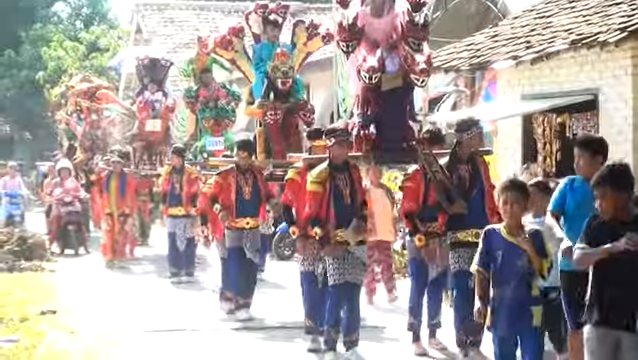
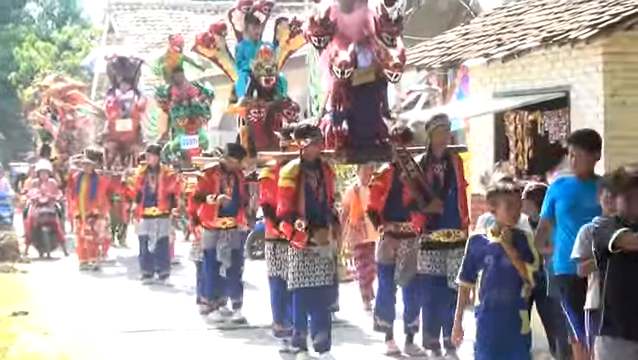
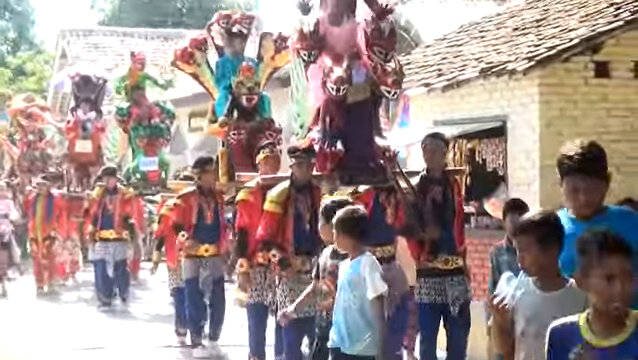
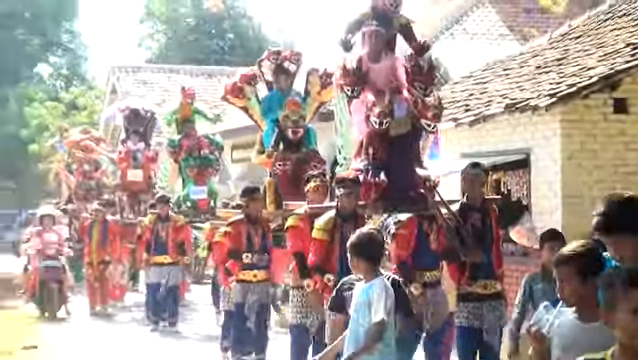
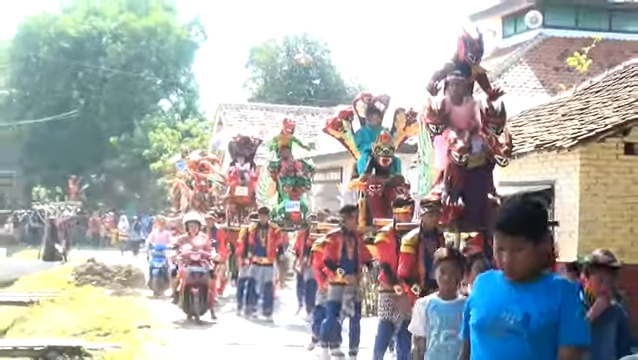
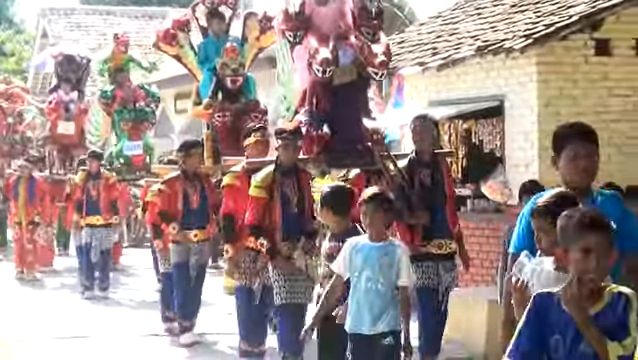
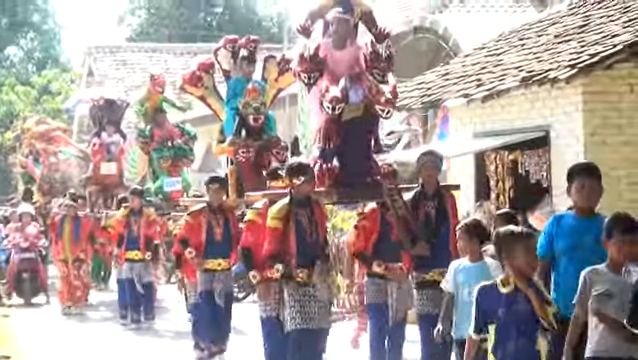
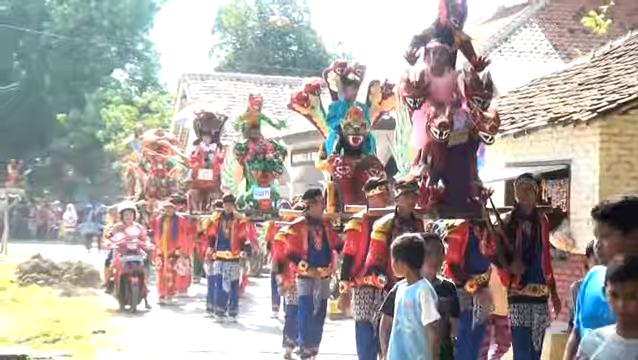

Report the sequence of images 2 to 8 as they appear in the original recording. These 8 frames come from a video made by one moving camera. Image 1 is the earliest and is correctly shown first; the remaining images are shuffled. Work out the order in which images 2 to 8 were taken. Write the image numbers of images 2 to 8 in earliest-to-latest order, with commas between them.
2, 7, 6, 3, 4, 8, 5
